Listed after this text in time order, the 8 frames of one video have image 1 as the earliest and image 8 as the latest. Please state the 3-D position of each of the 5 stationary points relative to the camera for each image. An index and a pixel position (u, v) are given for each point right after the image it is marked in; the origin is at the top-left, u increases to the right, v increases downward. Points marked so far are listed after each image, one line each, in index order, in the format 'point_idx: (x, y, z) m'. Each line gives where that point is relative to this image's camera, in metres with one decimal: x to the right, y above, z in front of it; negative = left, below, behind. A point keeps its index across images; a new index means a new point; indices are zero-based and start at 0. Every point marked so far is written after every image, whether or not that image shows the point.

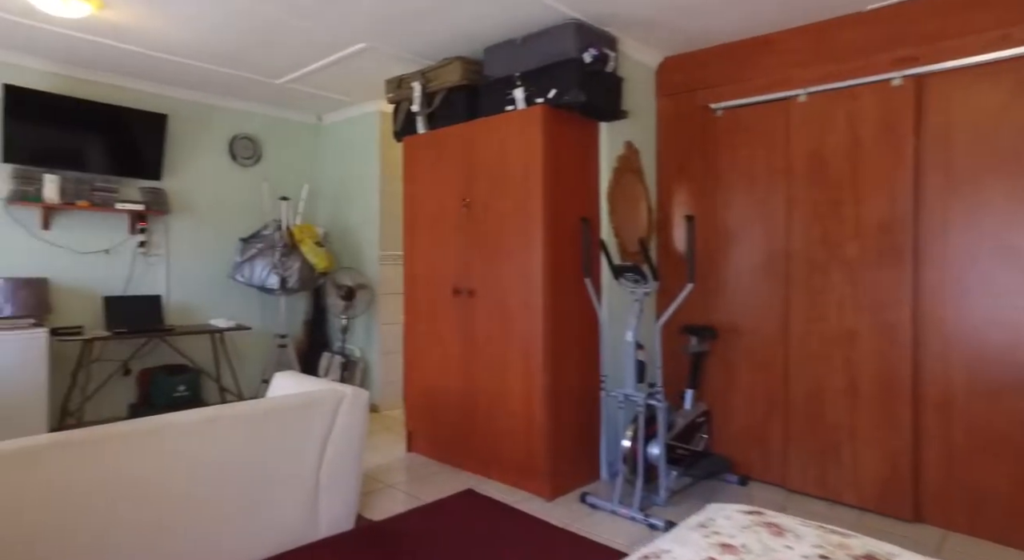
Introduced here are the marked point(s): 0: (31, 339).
0: (-2.9, -0.4, +3.6) m
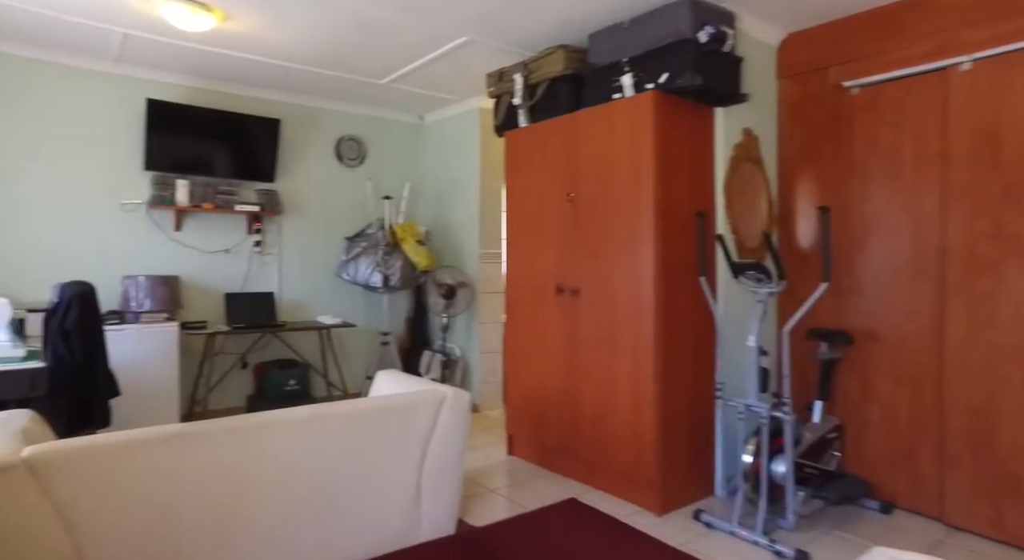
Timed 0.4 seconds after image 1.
0: (-2.3, -0.3, +3.9) m
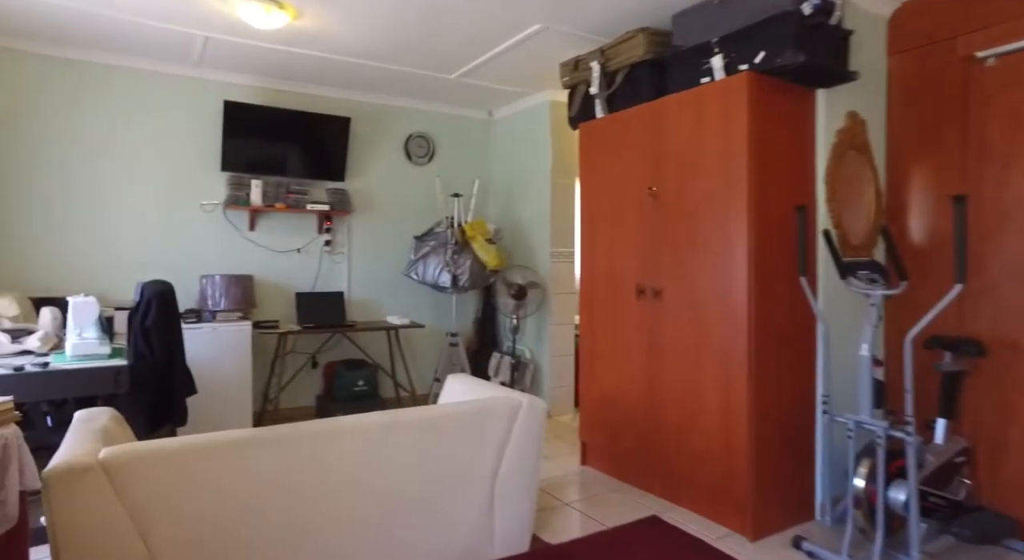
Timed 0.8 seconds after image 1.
0: (-1.8, -0.3, +3.9) m
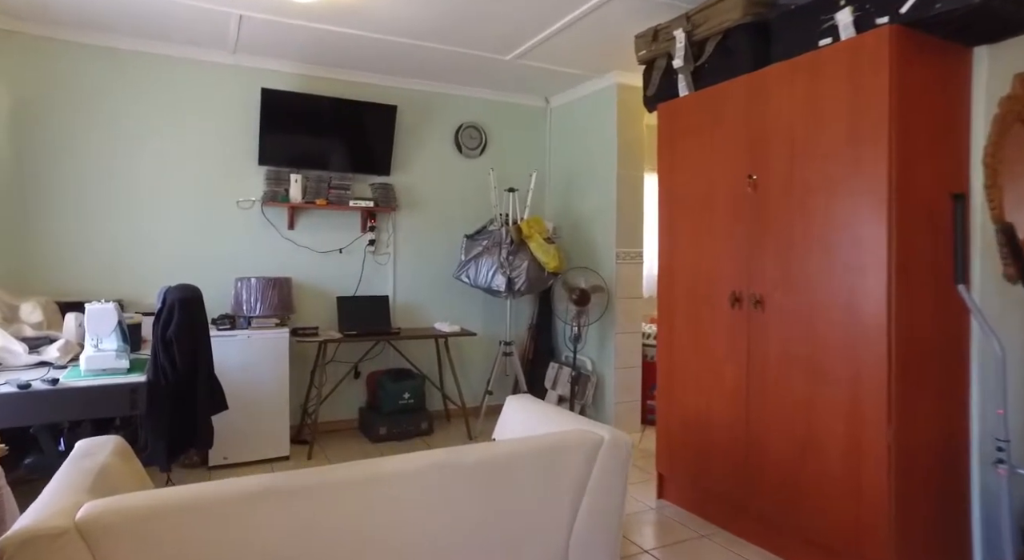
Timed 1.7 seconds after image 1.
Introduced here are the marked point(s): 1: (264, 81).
0: (-1.4, -0.4, +3.6) m
1: (-1.7, +1.3, +4.0) m
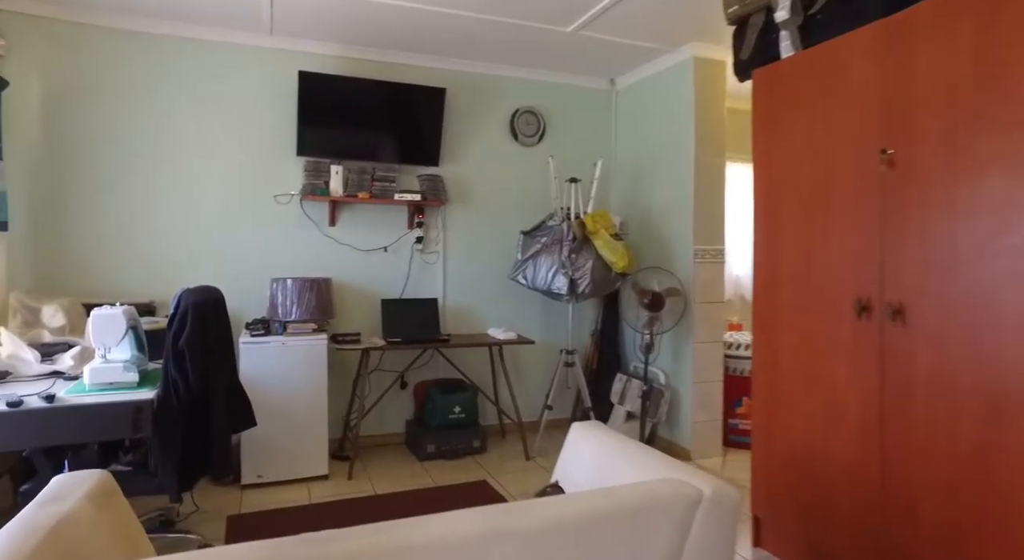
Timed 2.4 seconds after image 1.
0: (-1.1, -0.4, +3.3) m
1: (-1.3, +1.3, +3.7) m
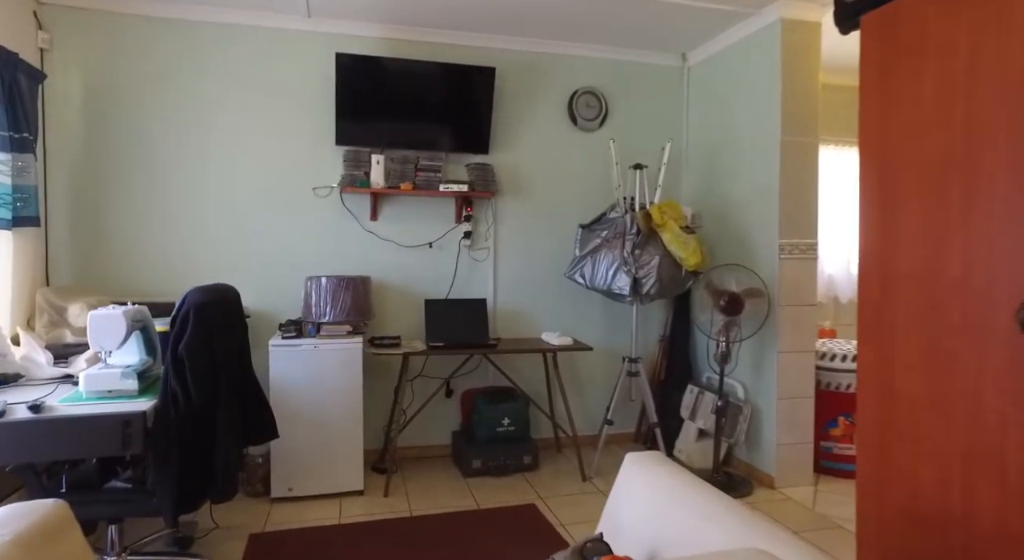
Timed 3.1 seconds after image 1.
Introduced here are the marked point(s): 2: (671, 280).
0: (-0.8, -0.4, +3.0) m
1: (-1.0, +1.3, +3.5) m
2: (+0.9, 0.0, +3.2) m
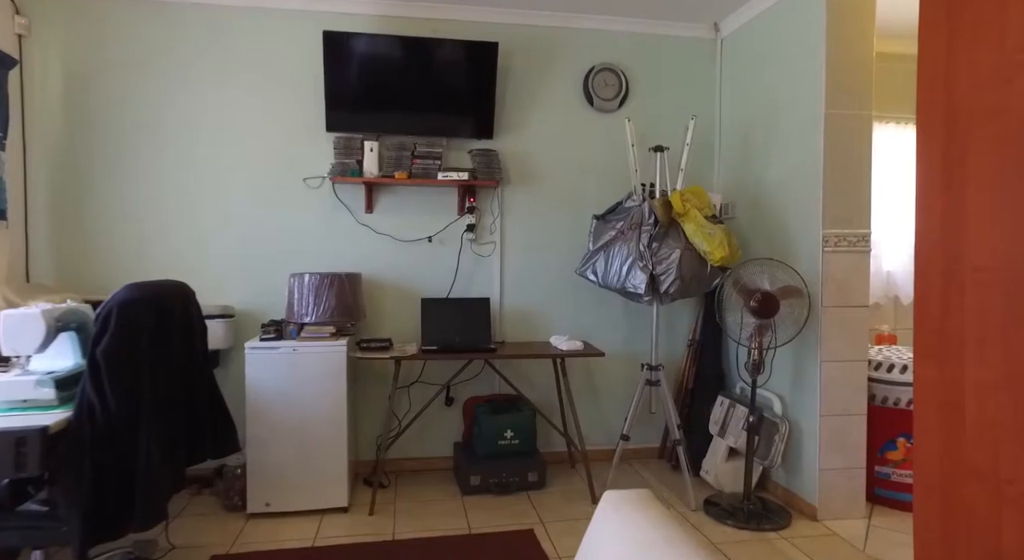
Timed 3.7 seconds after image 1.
0: (-0.8, -0.3, +2.7) m
1: (-0.9, +1.4, +3.2) m
2: (+0.9, 0.0, +2.8) m
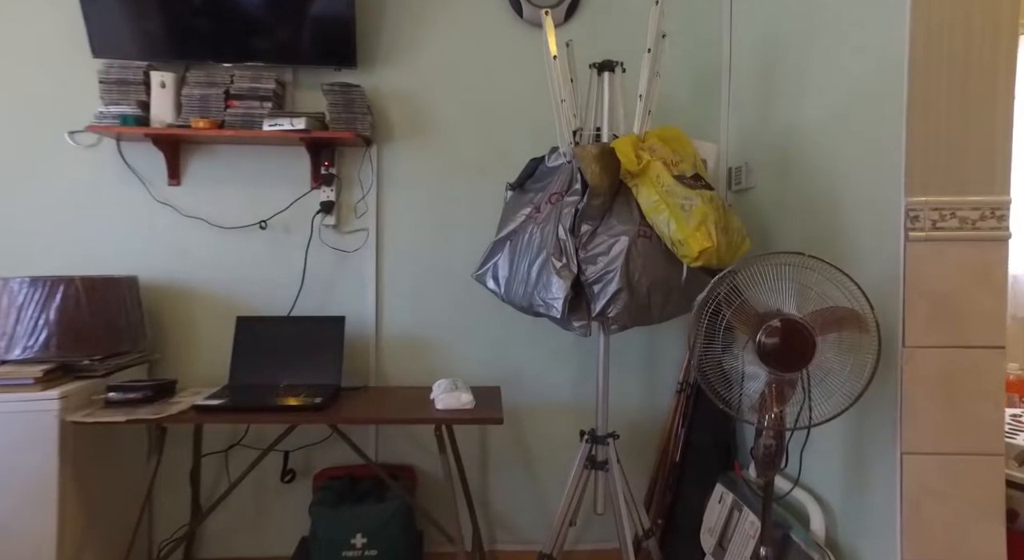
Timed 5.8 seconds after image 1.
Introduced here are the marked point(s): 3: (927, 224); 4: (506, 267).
0: (-1.3, -0.4, +1.6) m
1: (-1.4, +1.3, +2.1) m
2: (+0.4, 0.0, +1.6) m
3: (+1.0, +0.1, +1.4) m
4: (0.0, 0.0, +1.8) m
